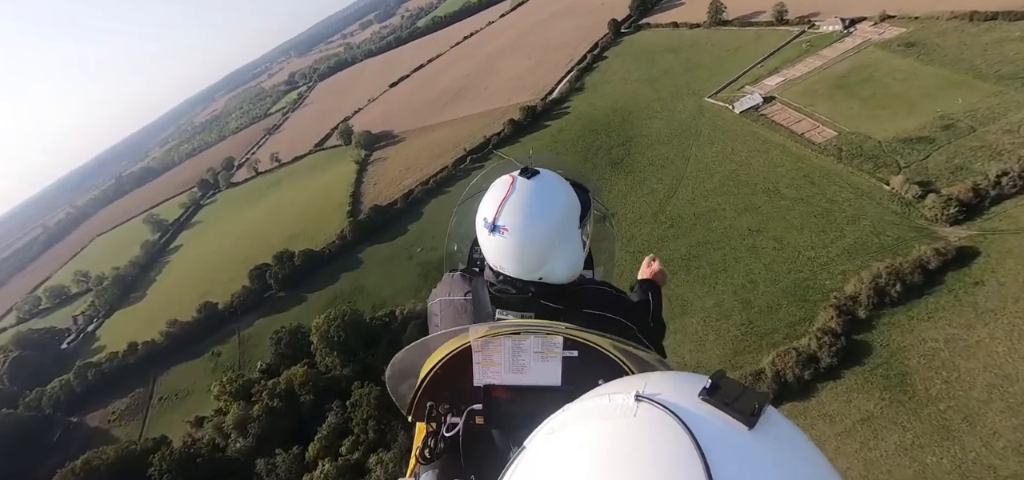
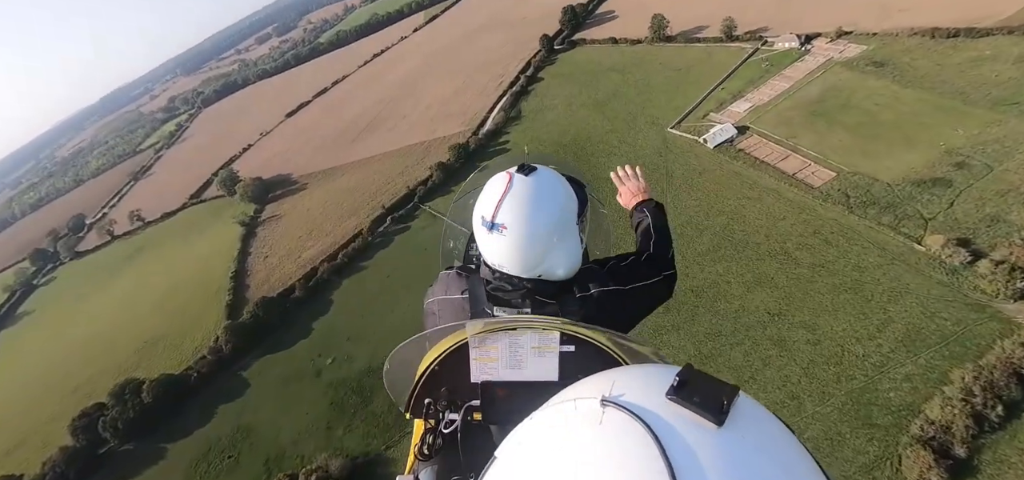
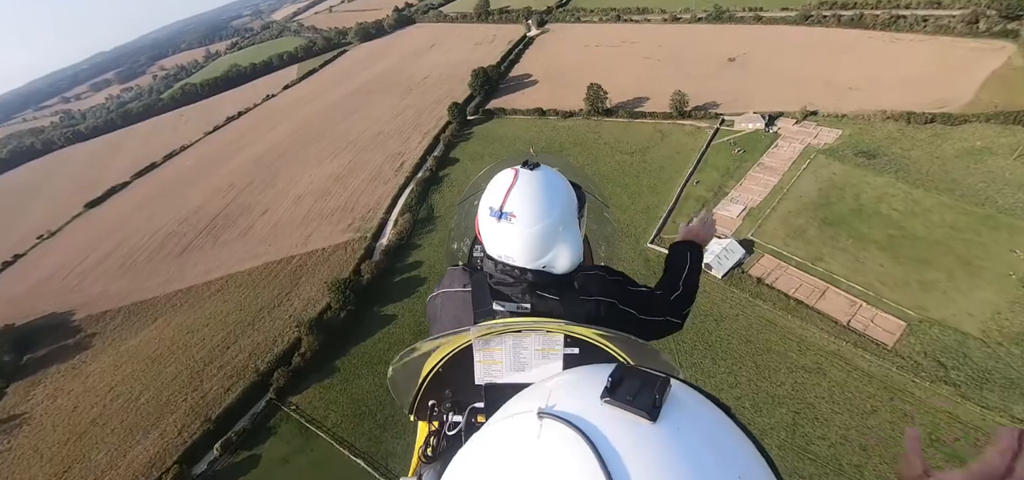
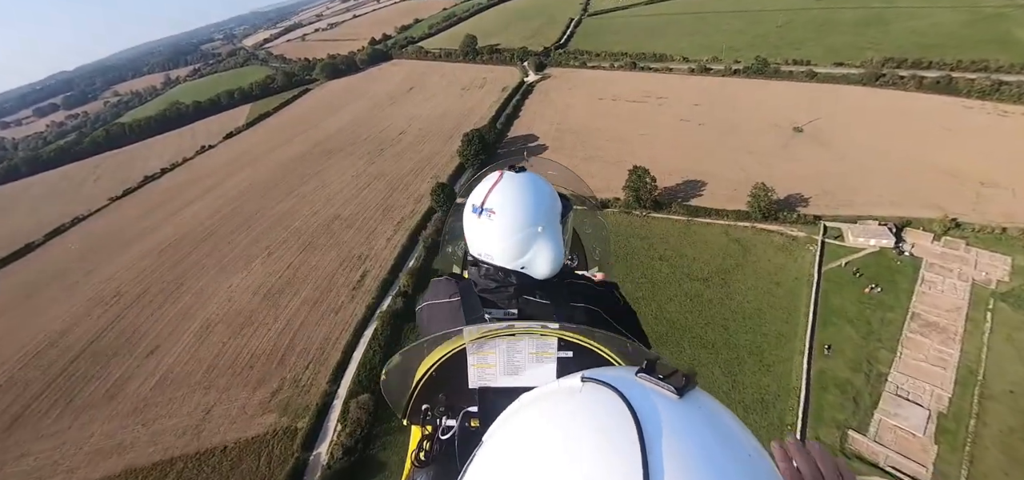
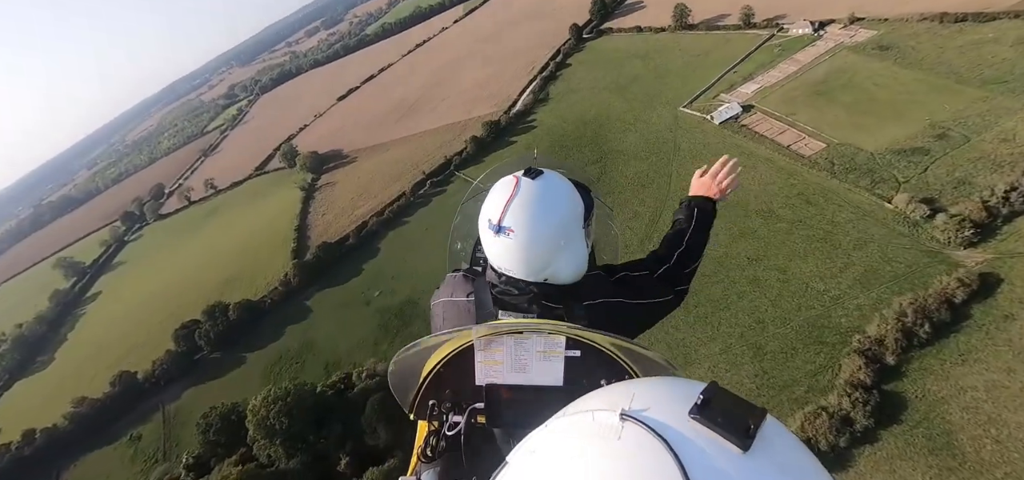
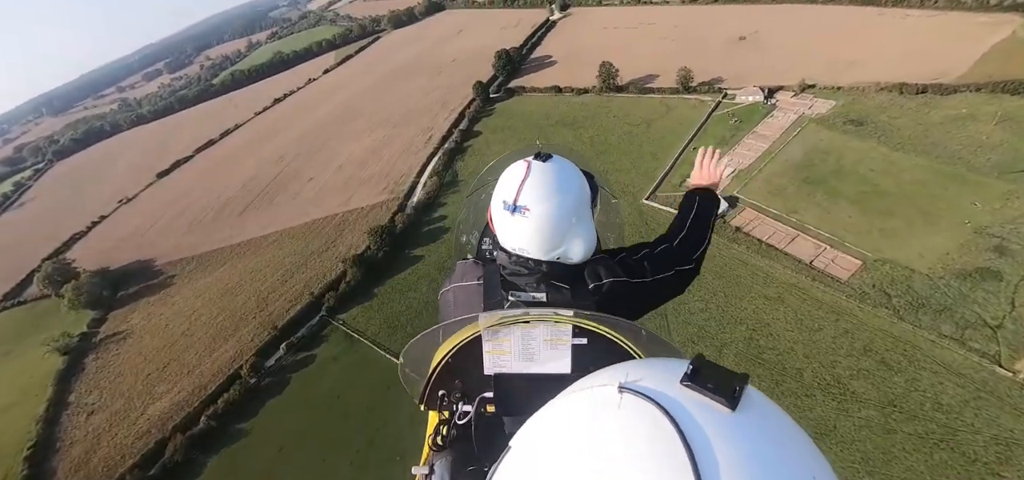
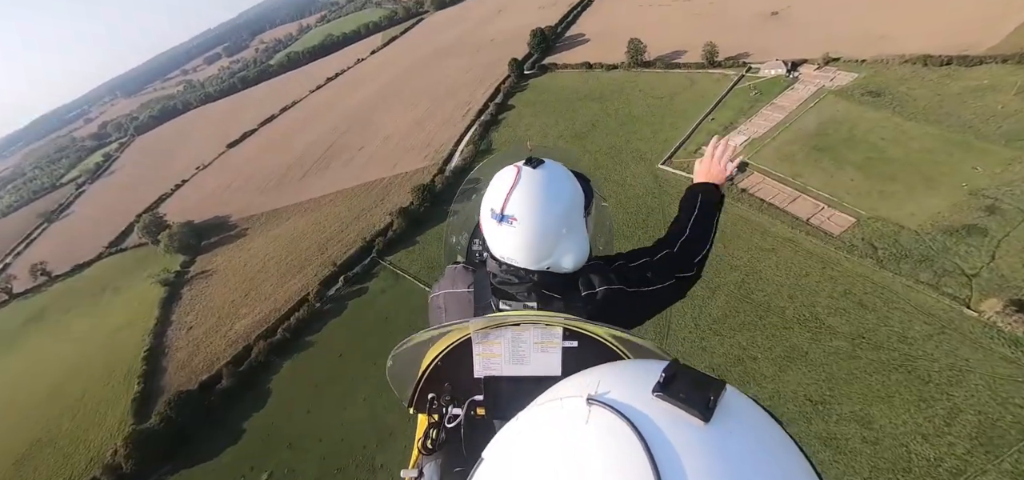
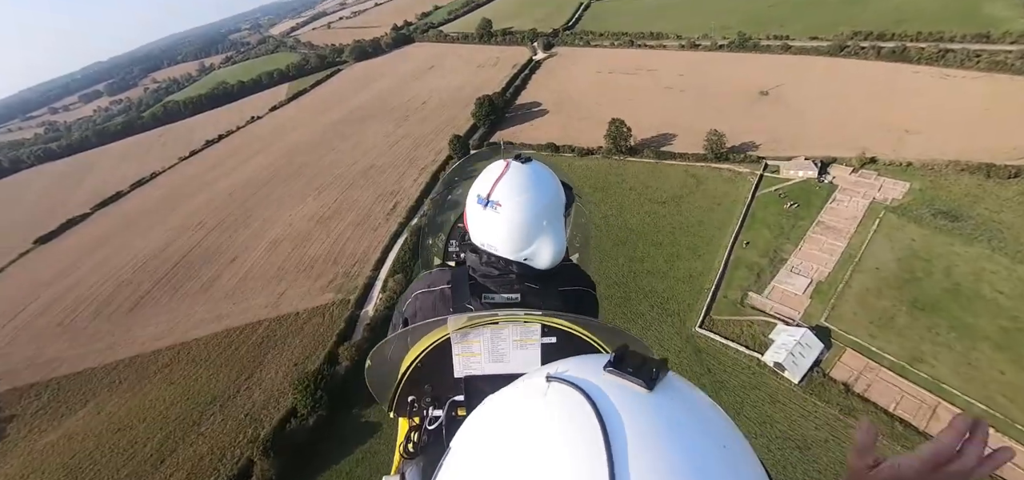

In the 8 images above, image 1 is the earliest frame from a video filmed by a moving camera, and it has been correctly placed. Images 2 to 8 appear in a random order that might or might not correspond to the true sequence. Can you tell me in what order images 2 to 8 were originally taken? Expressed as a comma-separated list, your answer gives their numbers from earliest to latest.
5, 2, 7, 6, 3, 8, 4
